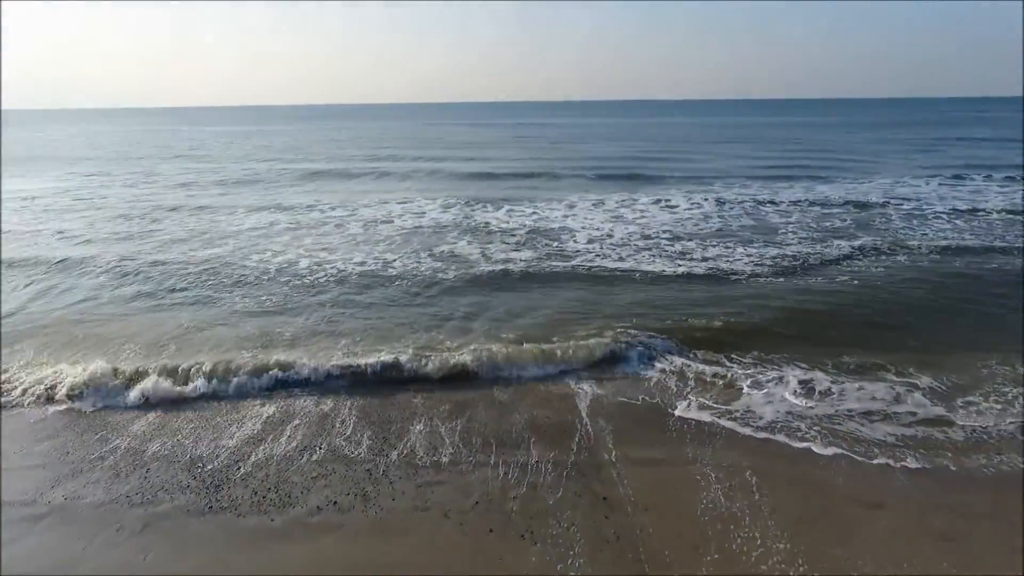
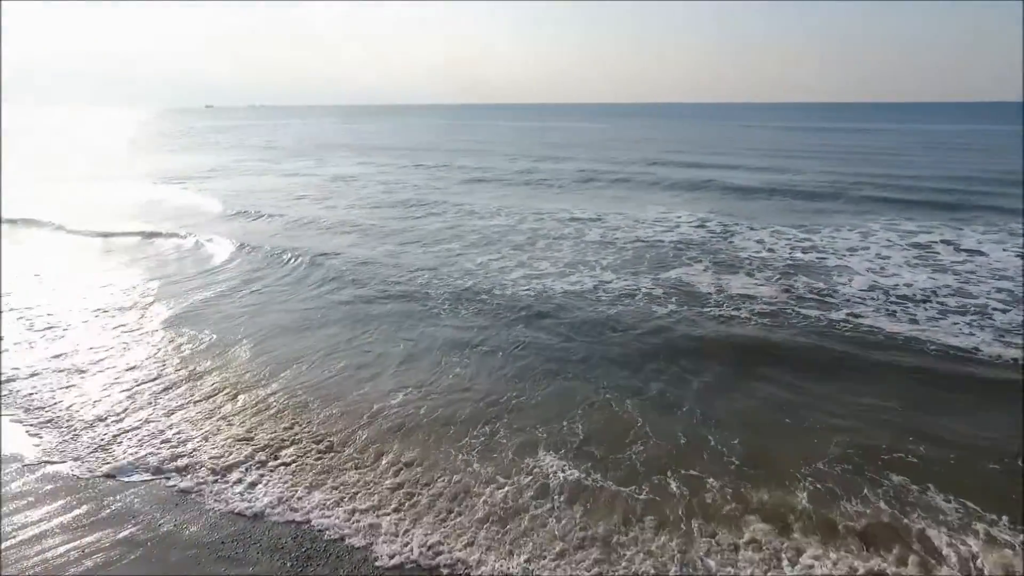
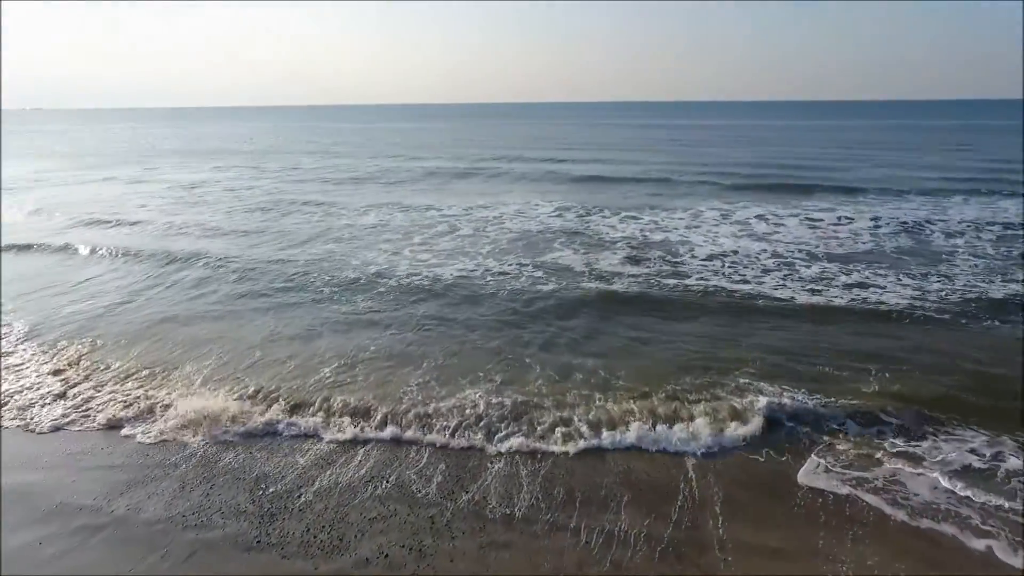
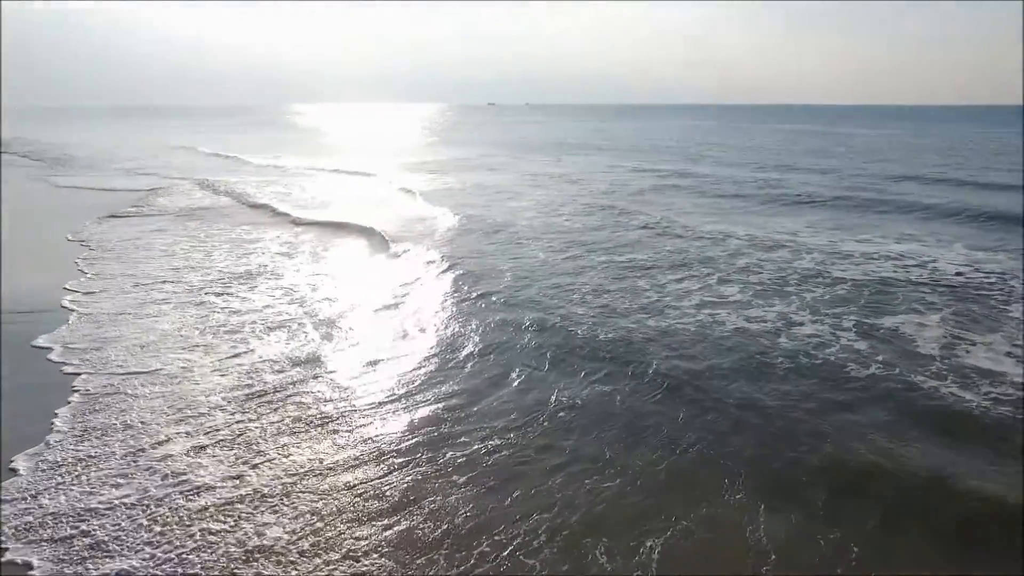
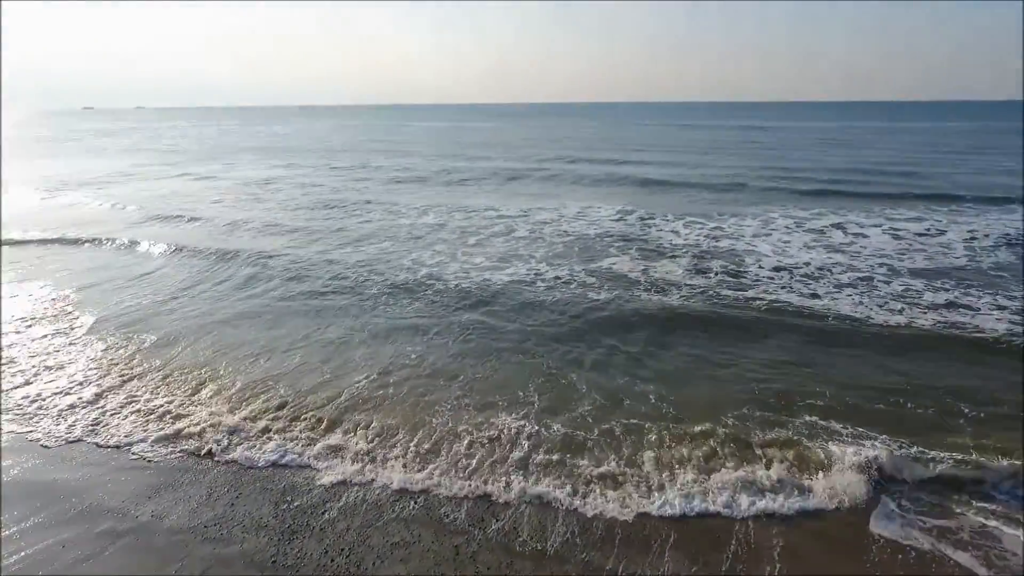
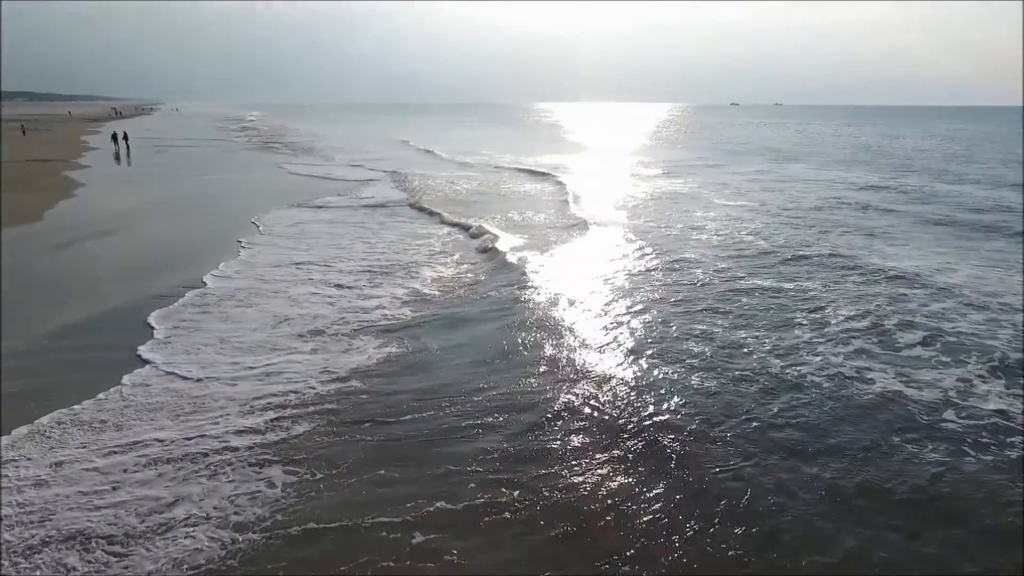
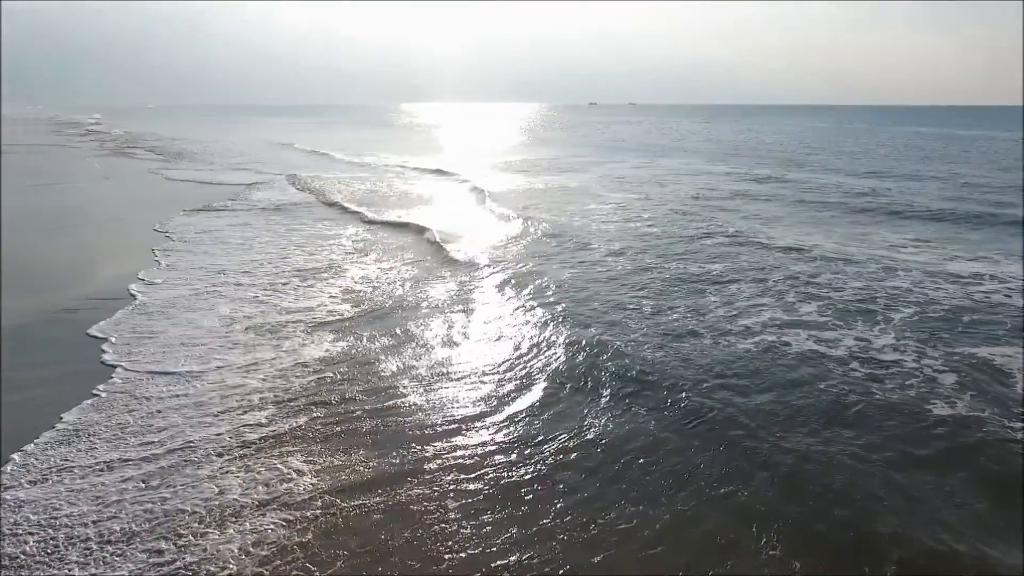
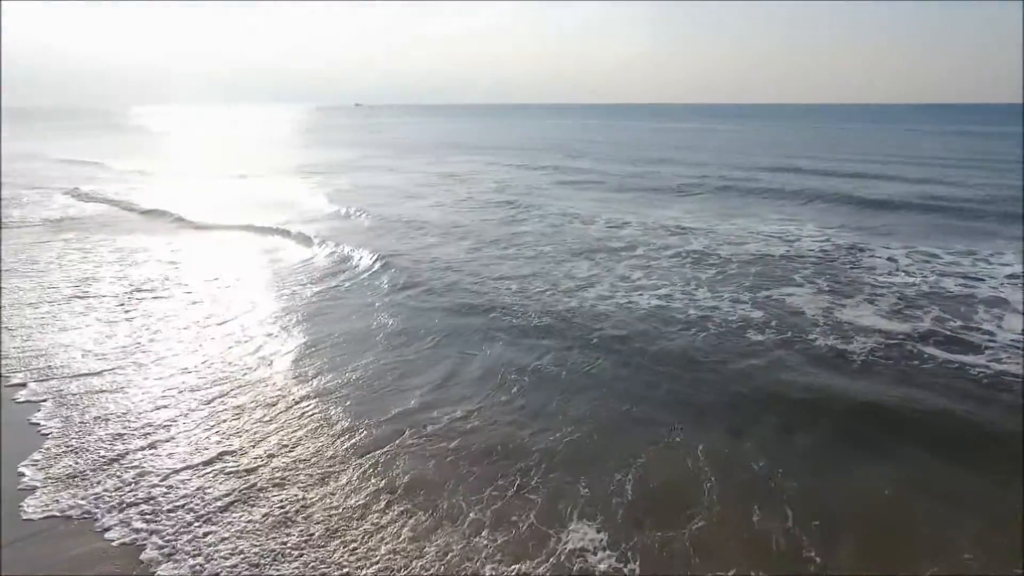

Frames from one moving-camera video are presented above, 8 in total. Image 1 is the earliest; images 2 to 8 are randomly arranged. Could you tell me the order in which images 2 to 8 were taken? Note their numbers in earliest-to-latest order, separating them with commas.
3, 5, 2, 8, 4, 7, 6
